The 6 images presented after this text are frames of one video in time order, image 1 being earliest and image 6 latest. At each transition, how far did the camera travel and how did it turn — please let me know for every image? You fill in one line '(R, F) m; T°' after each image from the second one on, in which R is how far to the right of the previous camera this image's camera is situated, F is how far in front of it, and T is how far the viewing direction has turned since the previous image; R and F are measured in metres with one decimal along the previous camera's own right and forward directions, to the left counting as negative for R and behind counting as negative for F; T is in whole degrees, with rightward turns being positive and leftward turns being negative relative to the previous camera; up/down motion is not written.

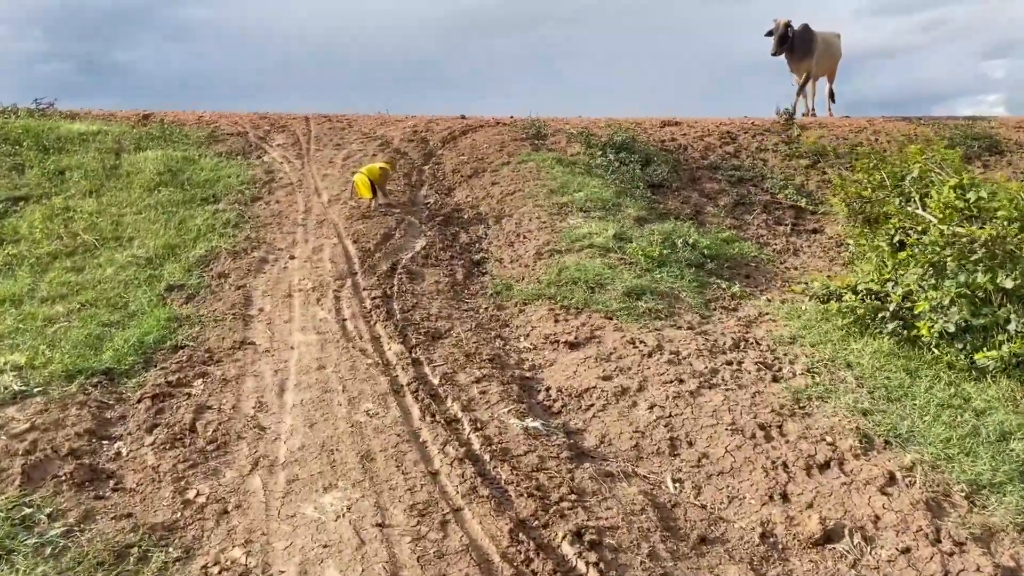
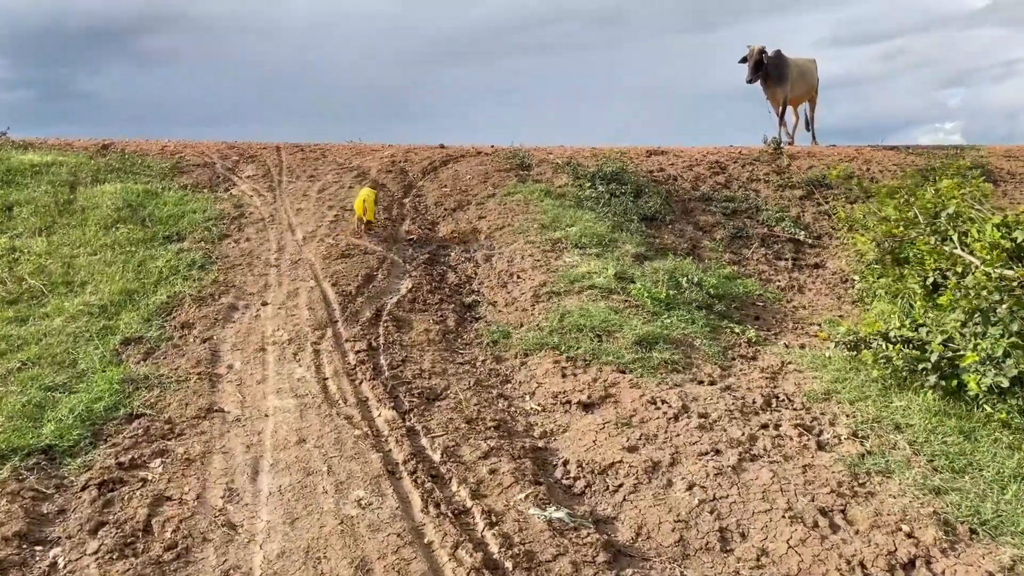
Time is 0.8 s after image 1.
(-0.2, +0.6) m; +2°
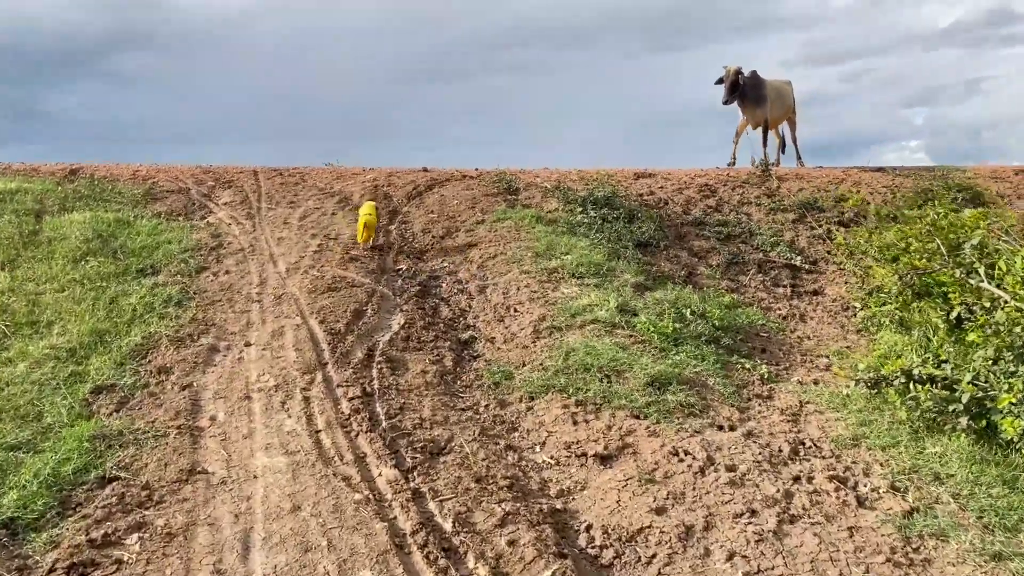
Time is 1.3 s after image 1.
(-0.2, +0.4) m; +2°
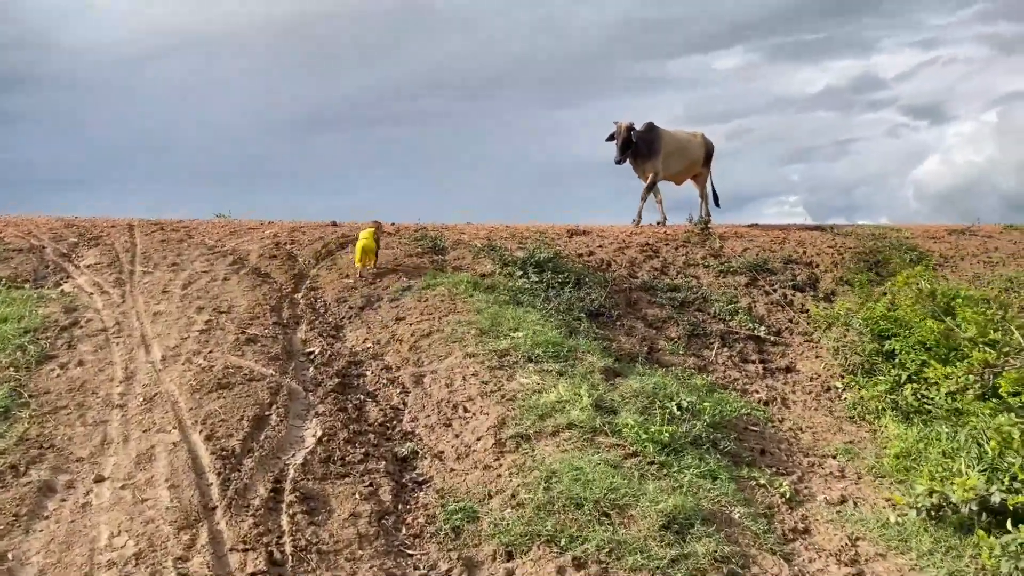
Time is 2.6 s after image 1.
(-0.3, +1.5) m; +7°
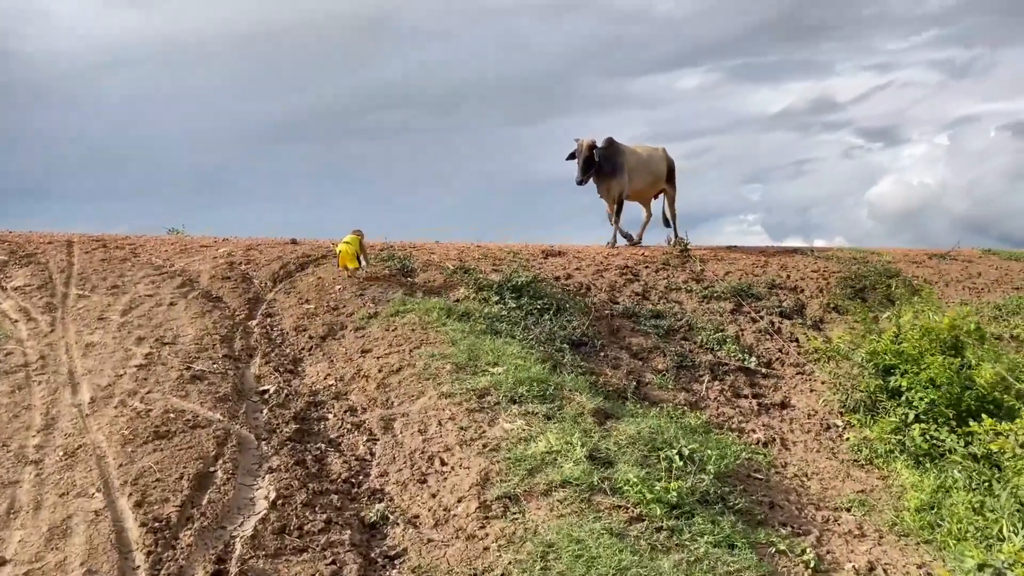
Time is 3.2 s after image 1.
(-0.1, +0.7) m; +3°
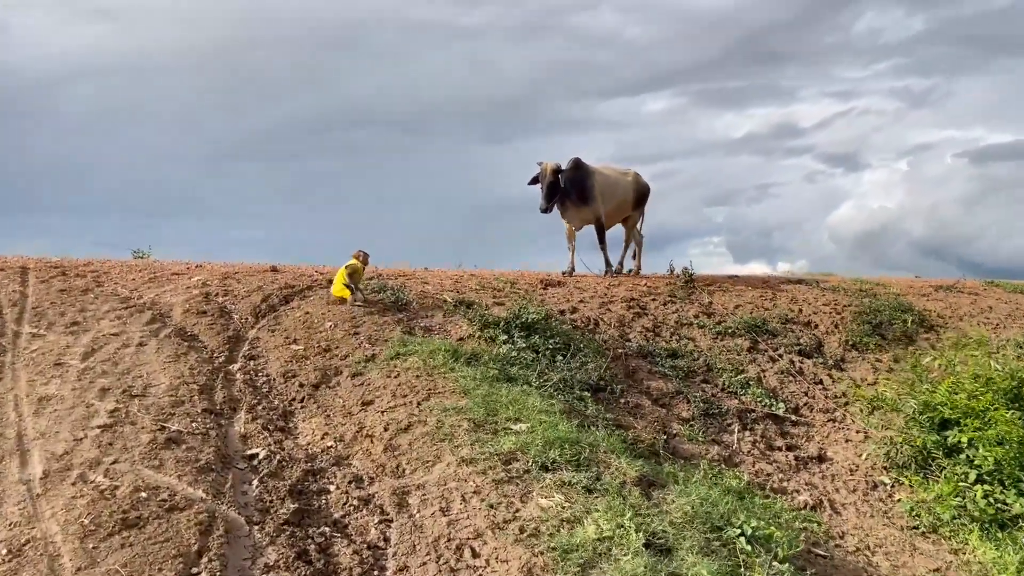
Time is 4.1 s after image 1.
(-0.4, +0.8) m; +2°
